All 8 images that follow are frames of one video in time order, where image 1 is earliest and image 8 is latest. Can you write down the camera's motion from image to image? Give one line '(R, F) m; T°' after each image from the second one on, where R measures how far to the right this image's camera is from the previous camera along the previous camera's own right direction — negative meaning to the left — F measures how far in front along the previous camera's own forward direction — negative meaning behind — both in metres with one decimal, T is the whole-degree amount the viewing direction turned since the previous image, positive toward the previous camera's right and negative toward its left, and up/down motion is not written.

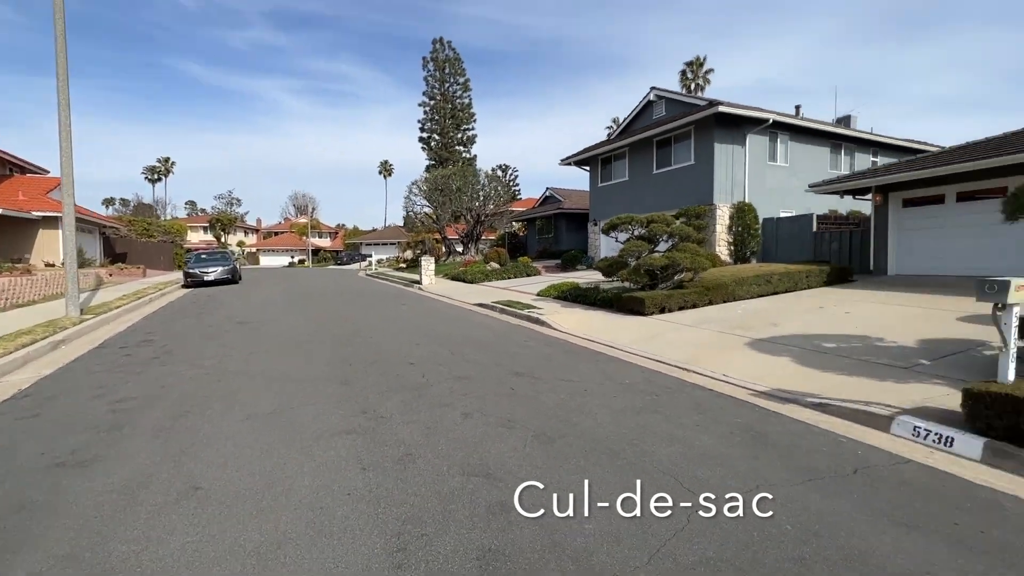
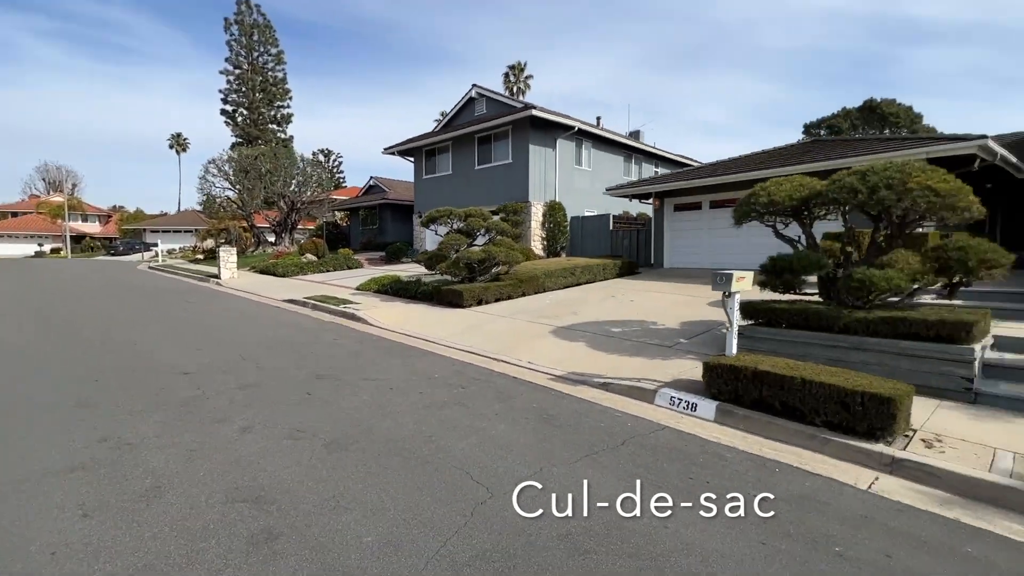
(+0.3, +0.1) m; +20°
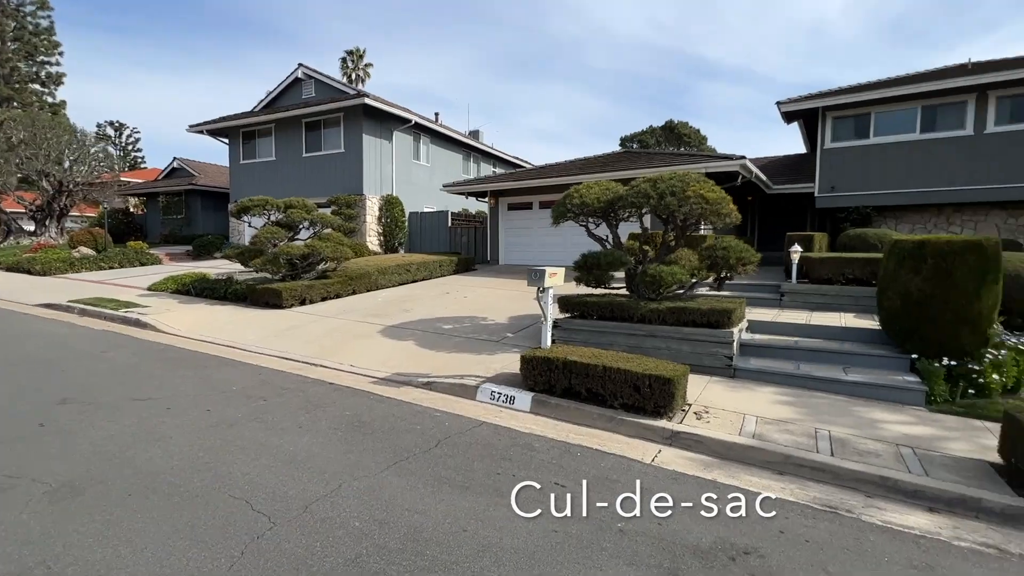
(+0.3, +0.1) m; +18°
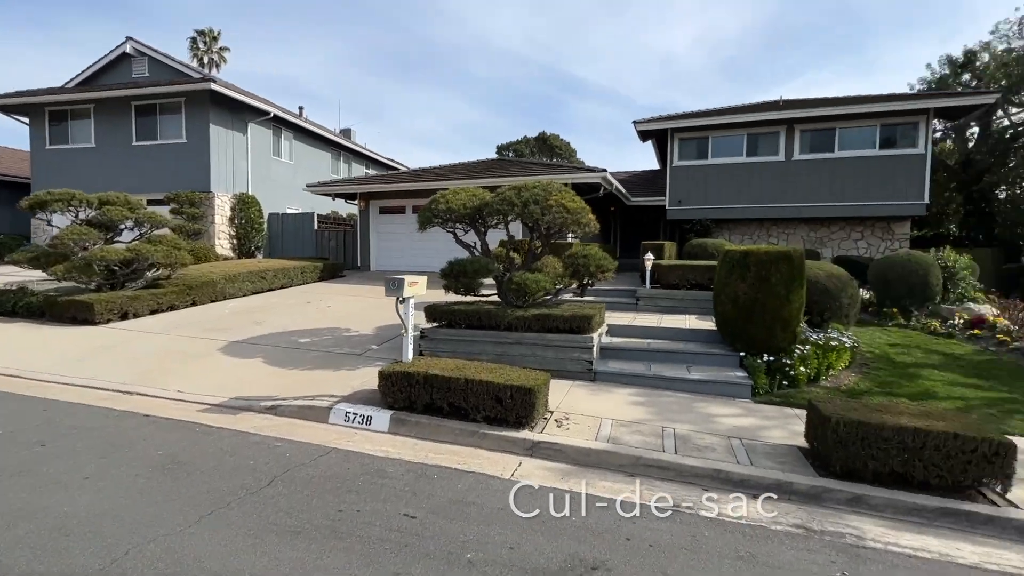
(+0.2, +0.2) m; +14°
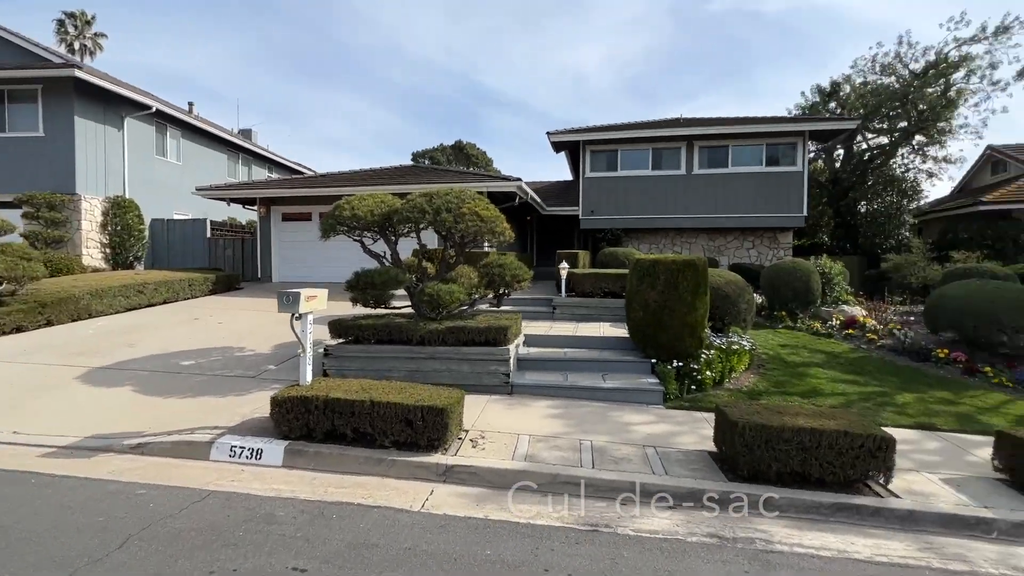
(+0.1, +0.2) m; +10°
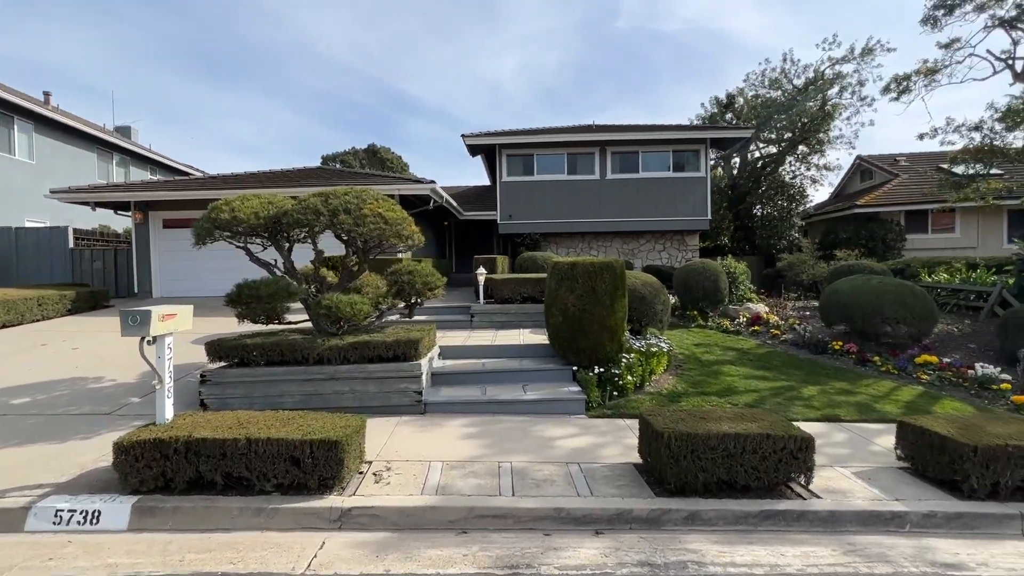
(+0.1, +0.4) m; +9°
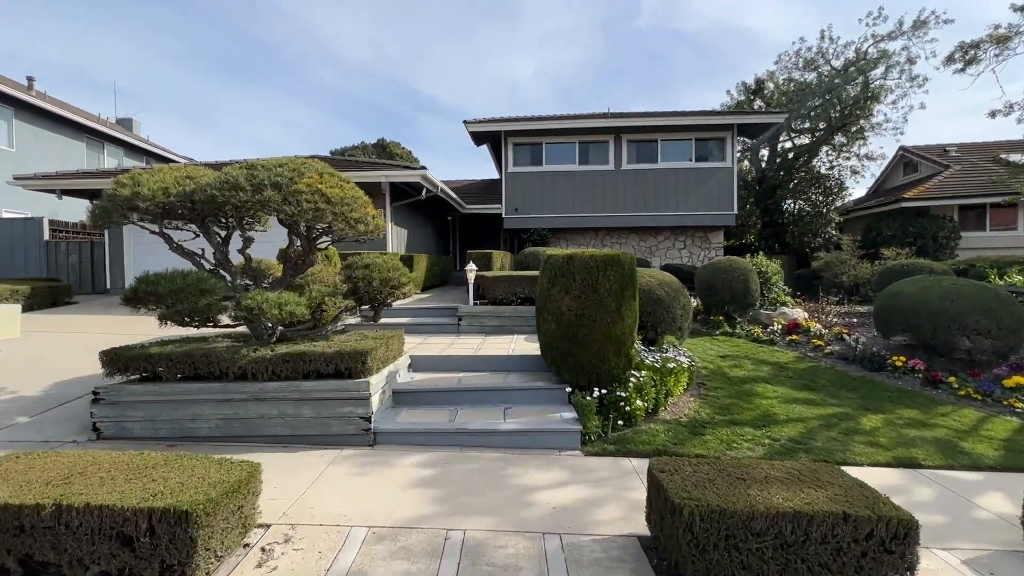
(+0.4, +1.2) m; -2°
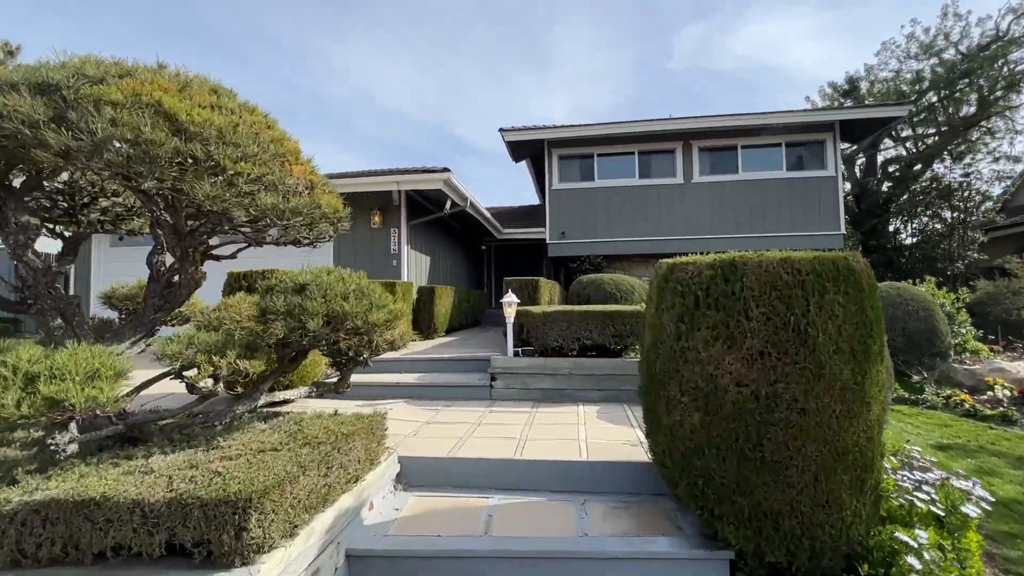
(-0.2, +2.6) m; -4°
